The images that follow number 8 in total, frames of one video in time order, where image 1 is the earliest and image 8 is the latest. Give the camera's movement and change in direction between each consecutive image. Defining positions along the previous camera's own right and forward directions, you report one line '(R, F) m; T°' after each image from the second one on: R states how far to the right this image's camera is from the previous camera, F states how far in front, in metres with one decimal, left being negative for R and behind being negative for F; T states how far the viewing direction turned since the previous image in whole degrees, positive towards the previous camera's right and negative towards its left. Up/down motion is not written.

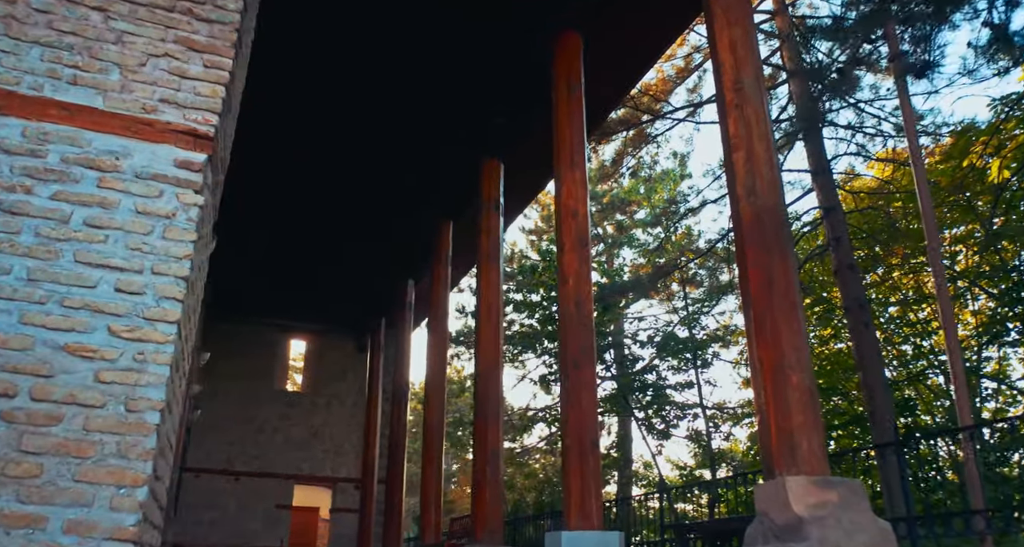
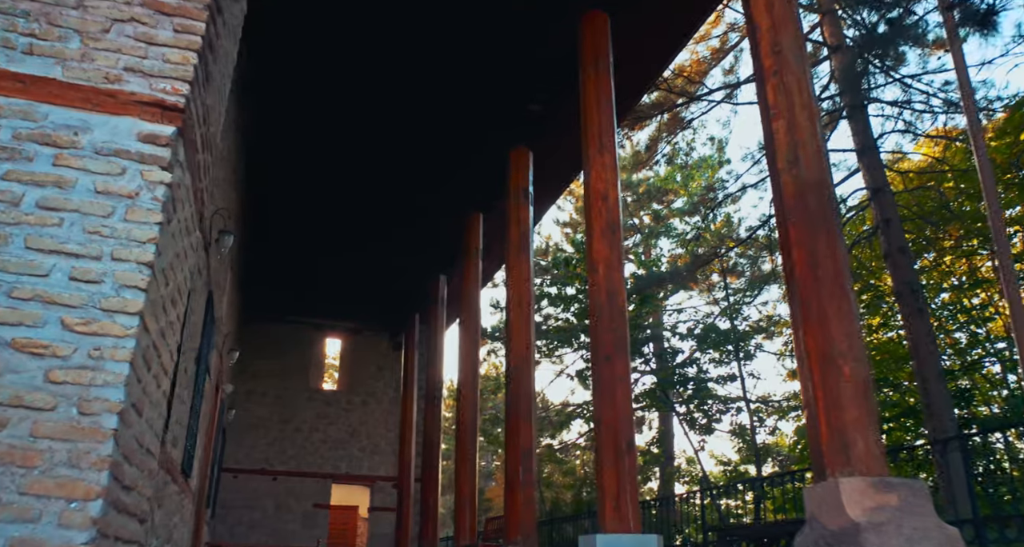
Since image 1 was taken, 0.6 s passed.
(+0.1, +0.2) m; -3°
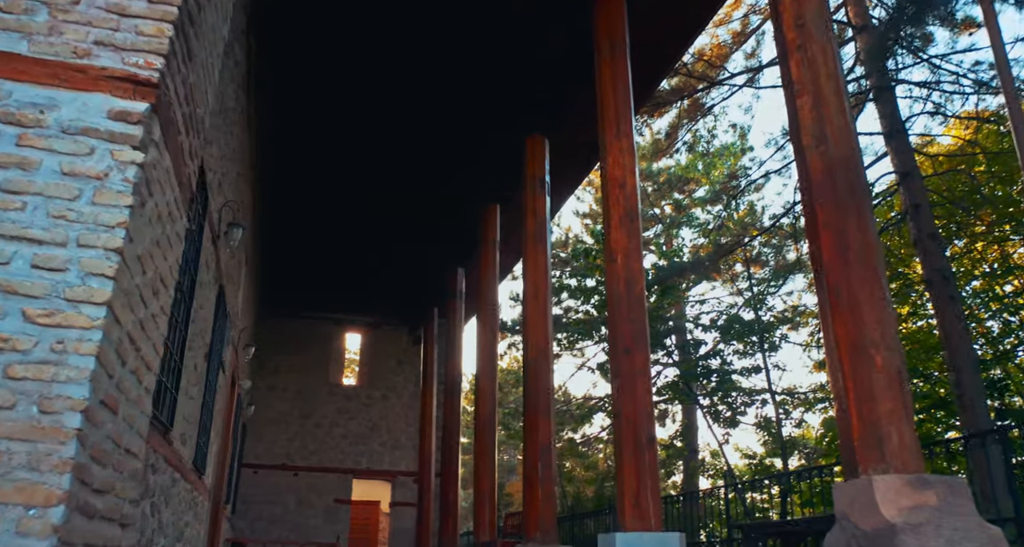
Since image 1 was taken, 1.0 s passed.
(0.0, +0.1) m; -2°
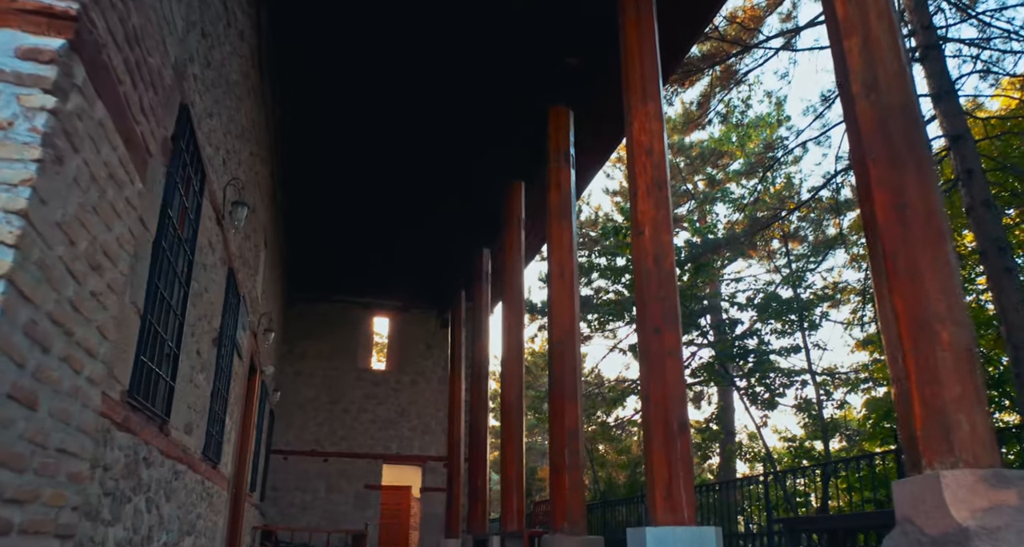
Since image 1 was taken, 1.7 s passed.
(+0.1, +0.3) m; -2°
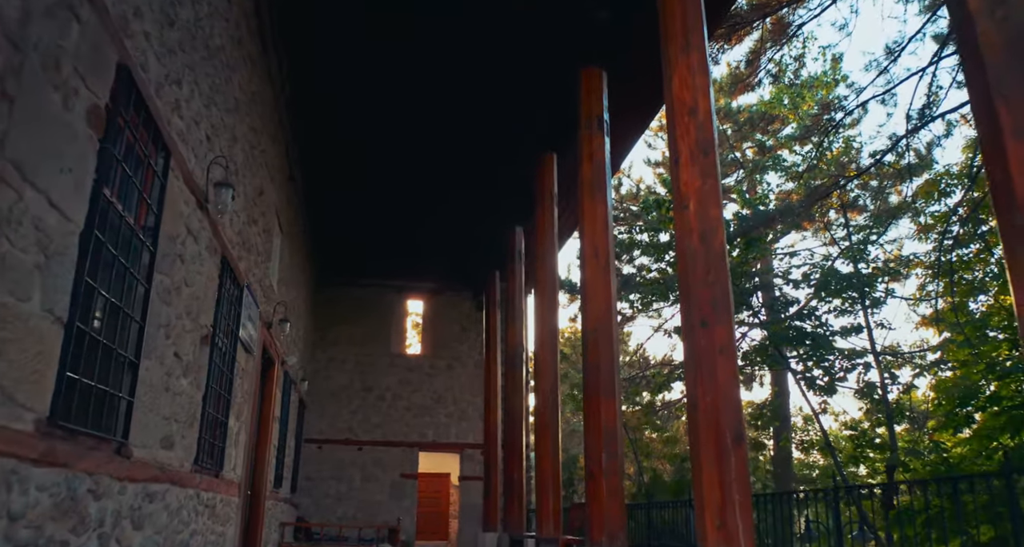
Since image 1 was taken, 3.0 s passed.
(+0.1, +0.6) m; -3°
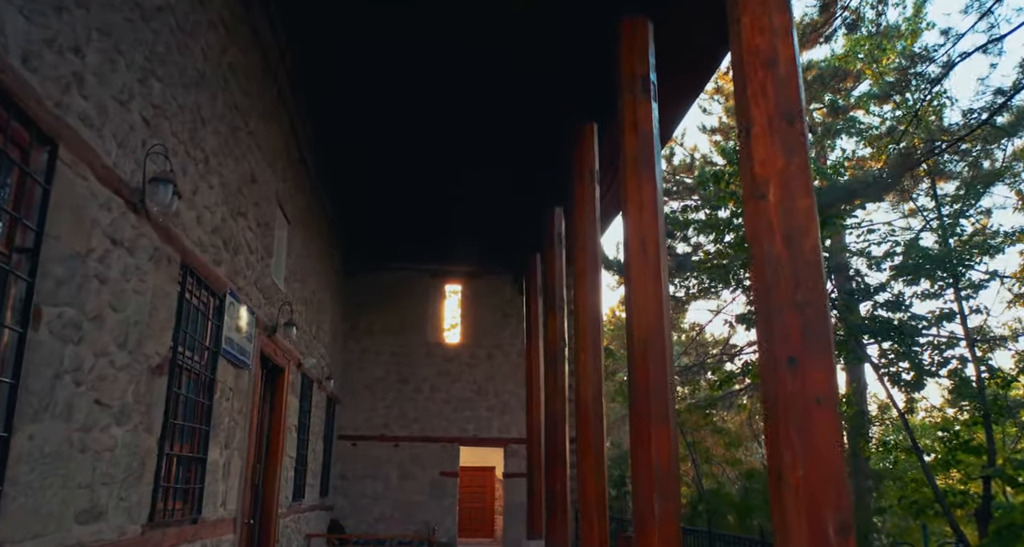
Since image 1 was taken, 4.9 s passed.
(+0.1, +0.8) m; -4°
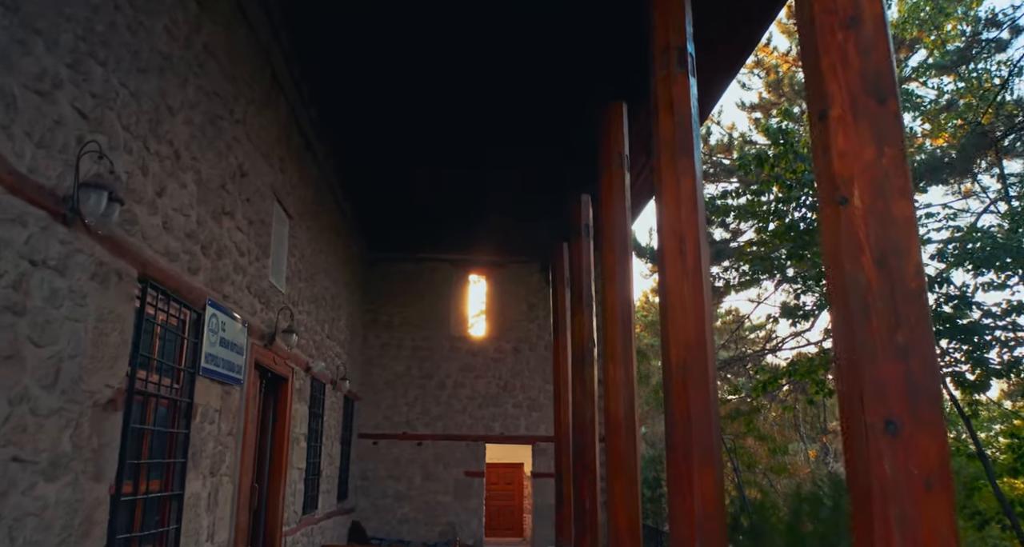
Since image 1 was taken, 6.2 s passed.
(+0.1, +0.5) m; -2°
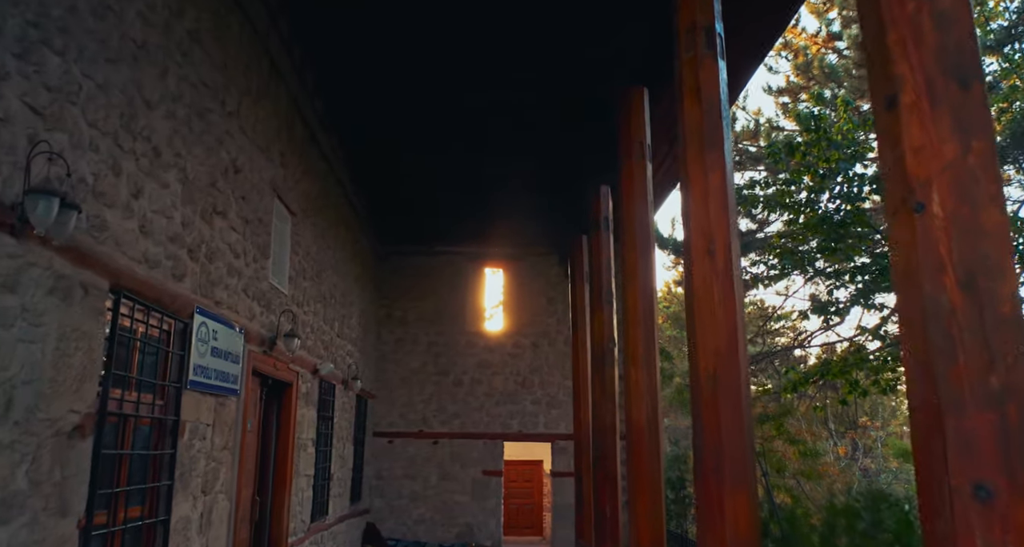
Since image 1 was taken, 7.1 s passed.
(0.0, +0.3) m; -2°
